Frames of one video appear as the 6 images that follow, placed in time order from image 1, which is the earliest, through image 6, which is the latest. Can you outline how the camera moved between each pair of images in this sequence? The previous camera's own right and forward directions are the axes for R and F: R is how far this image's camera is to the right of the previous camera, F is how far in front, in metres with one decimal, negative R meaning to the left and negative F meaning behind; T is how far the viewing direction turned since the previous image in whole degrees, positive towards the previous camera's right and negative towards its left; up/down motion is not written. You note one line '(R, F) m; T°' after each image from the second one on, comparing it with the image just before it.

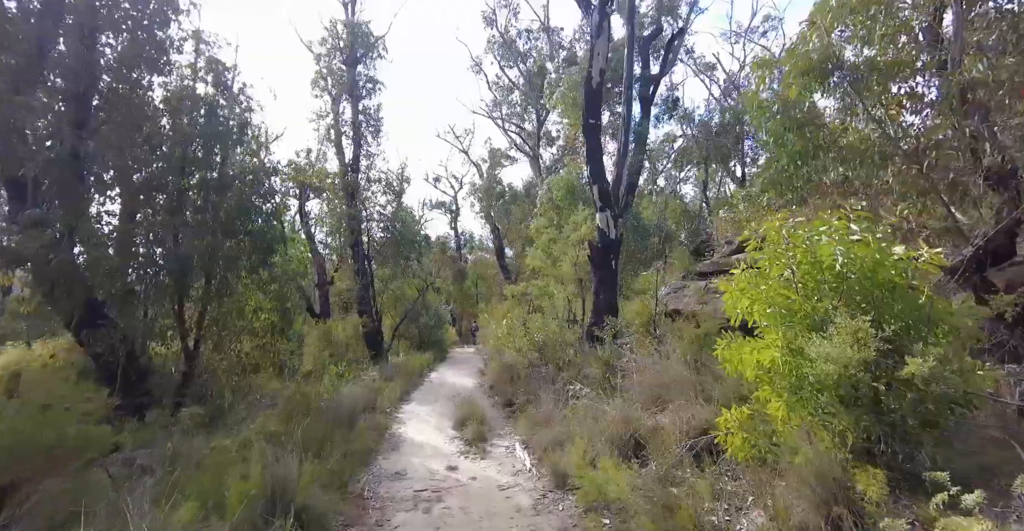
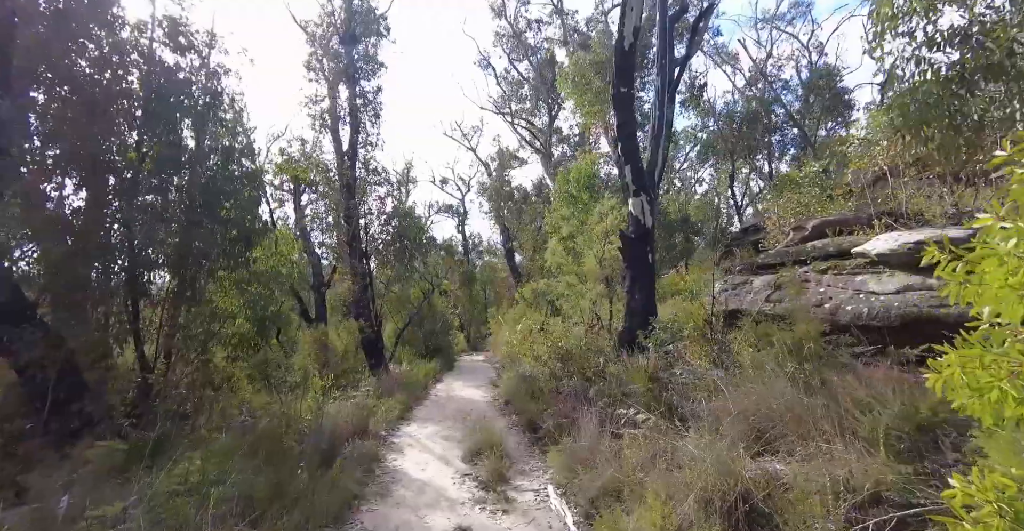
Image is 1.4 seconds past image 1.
(-0.2, +1.5) m; -1°
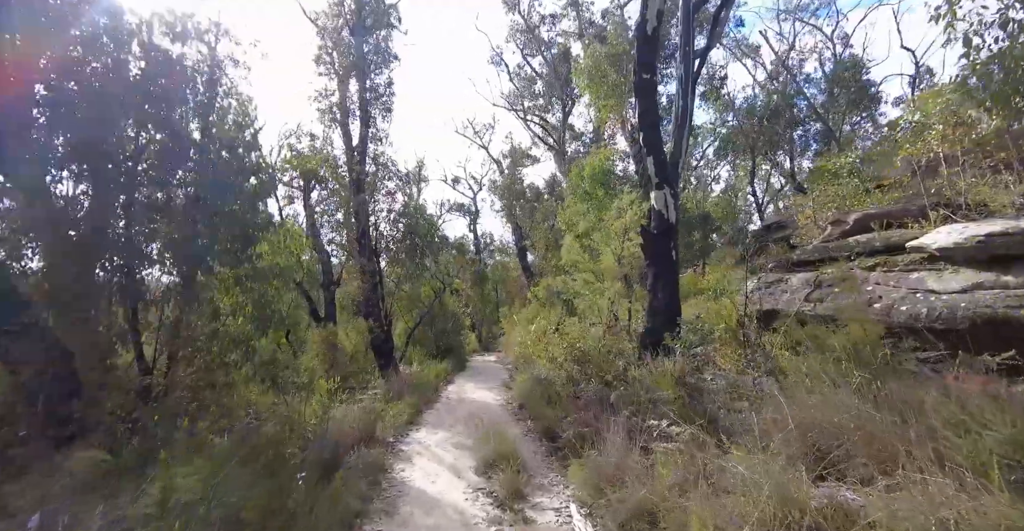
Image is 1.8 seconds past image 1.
(-0.1, +0.4) m; -1°
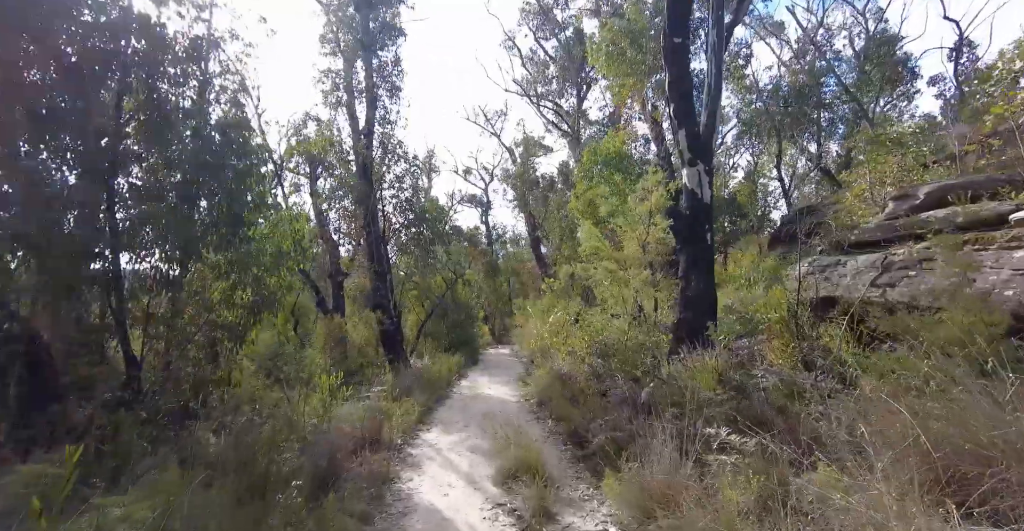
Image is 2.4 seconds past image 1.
(-0.1, +0.7) m; -1°
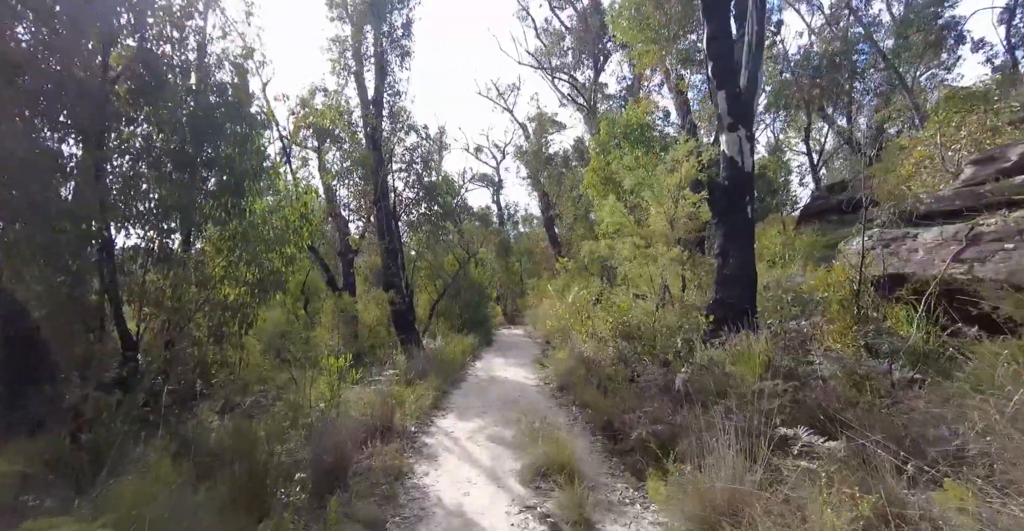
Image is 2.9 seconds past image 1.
(-0.2, +0.6) m; -1°
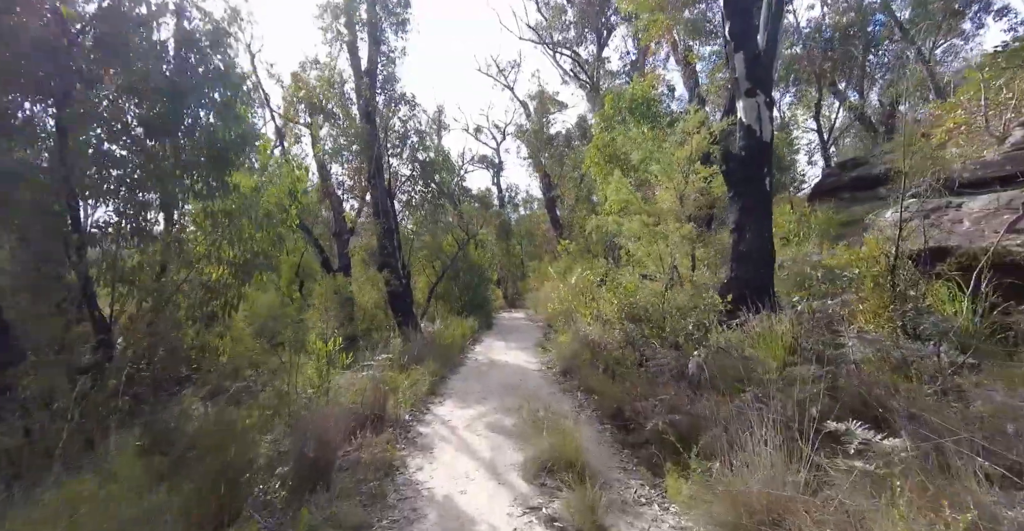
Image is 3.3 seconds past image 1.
(0.0, +0.4) m; 0°
